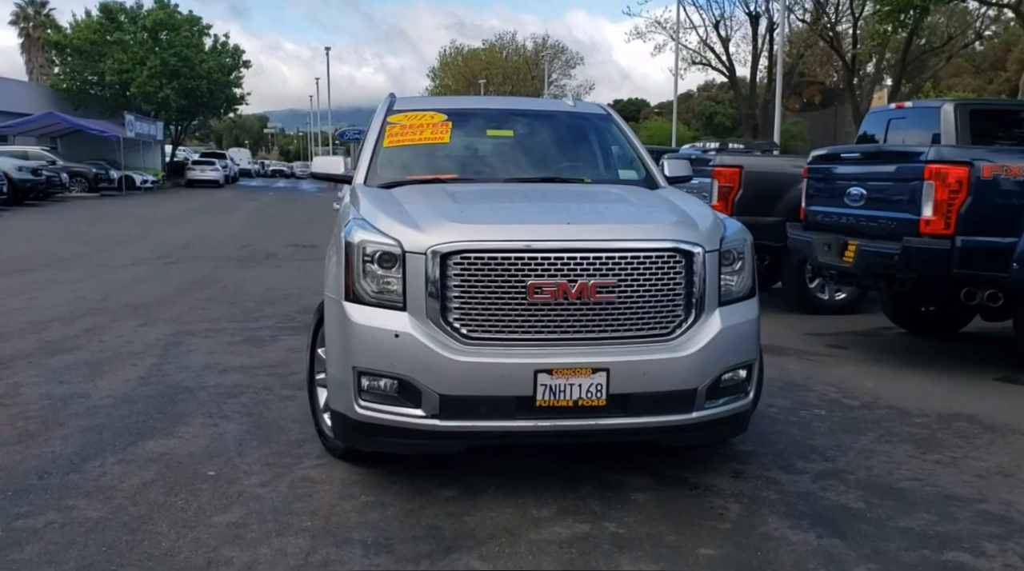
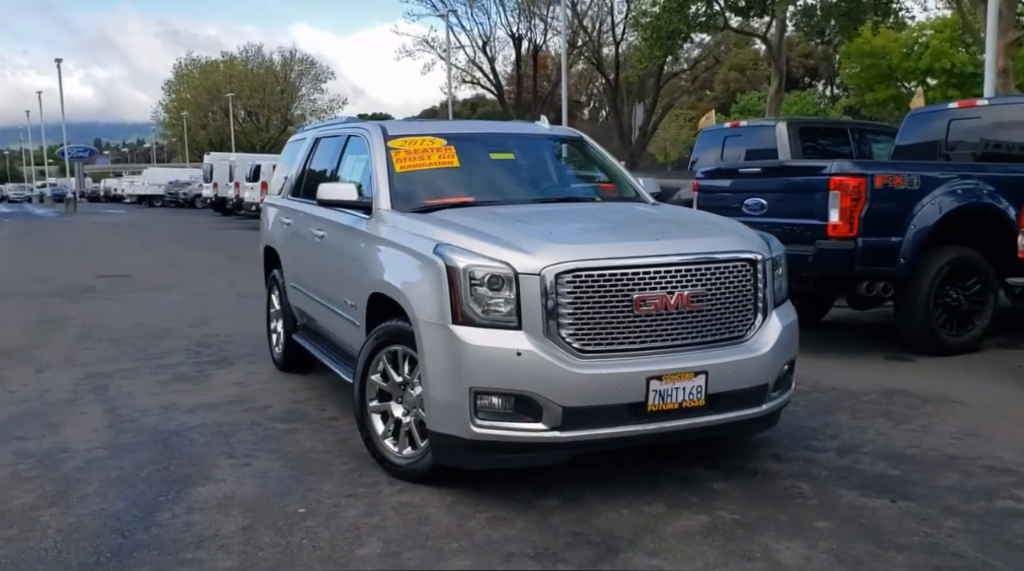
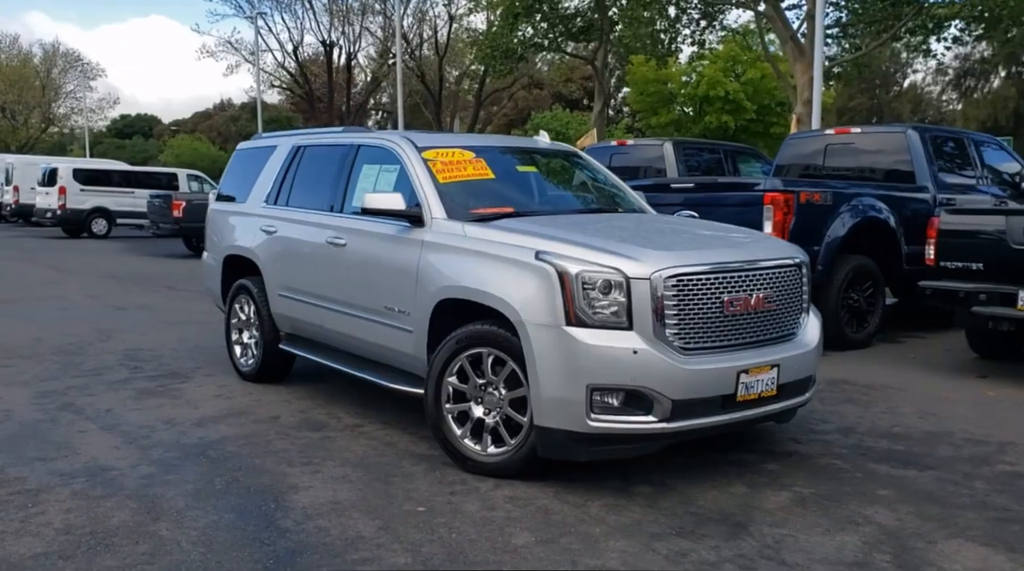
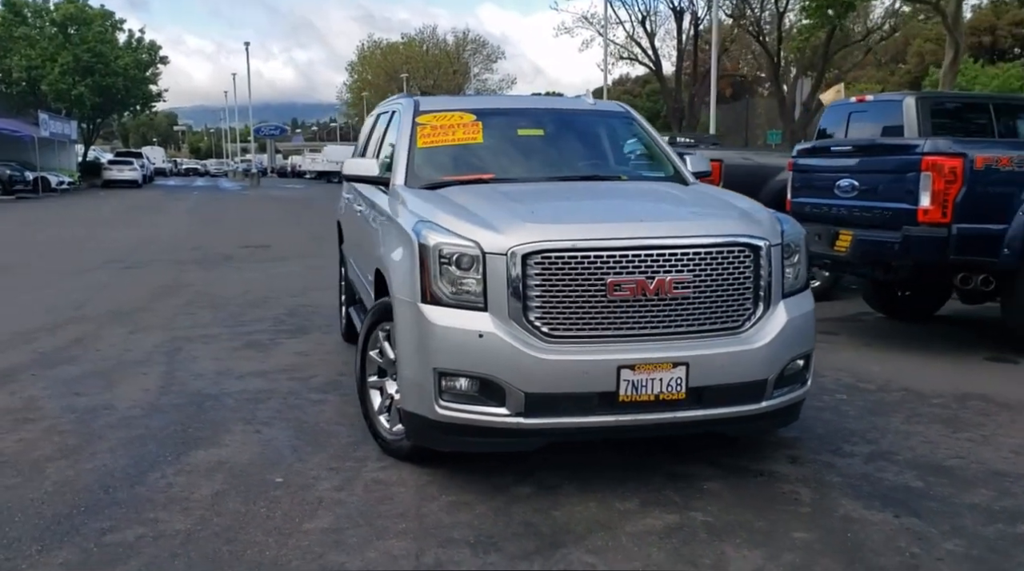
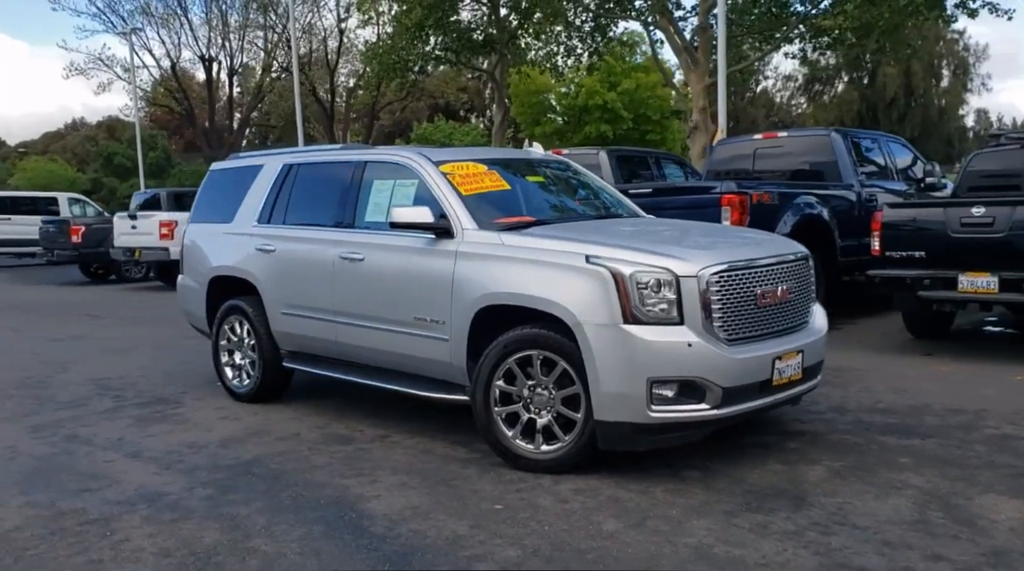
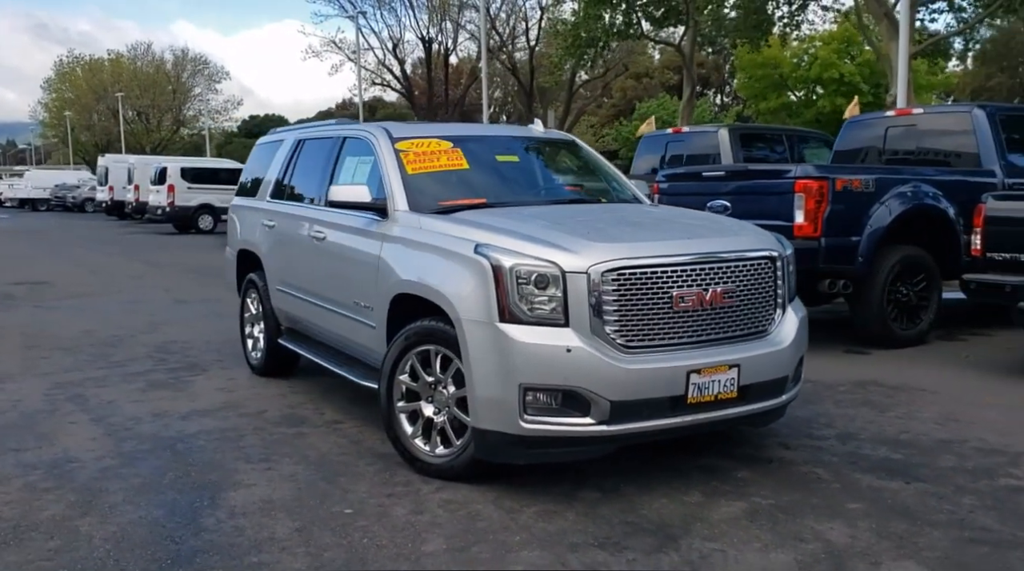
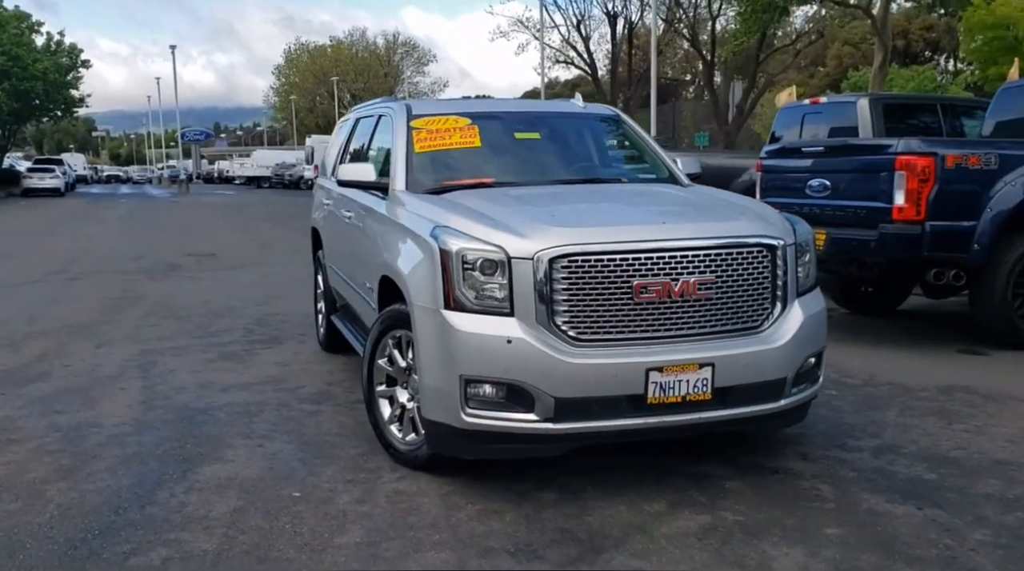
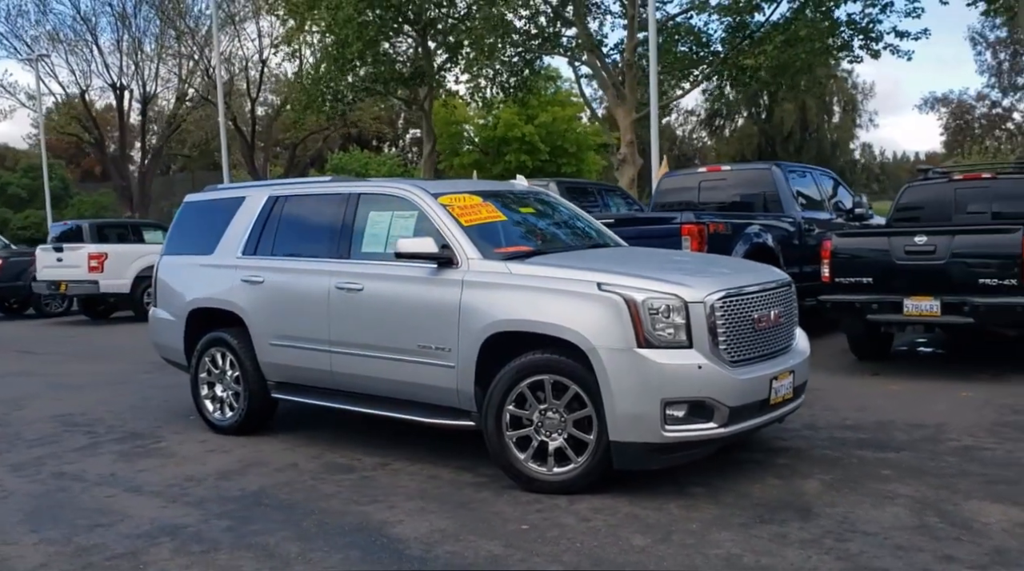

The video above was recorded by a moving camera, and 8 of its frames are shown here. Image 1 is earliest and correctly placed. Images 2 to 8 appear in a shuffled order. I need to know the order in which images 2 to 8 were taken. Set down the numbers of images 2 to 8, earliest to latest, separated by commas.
4, 7, 2, 6, 3, 5, 8
